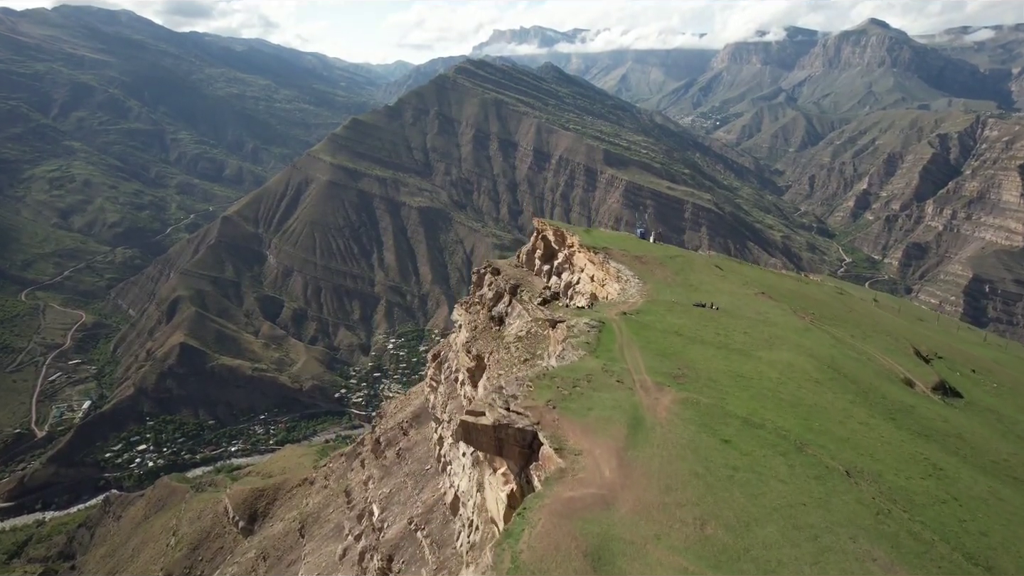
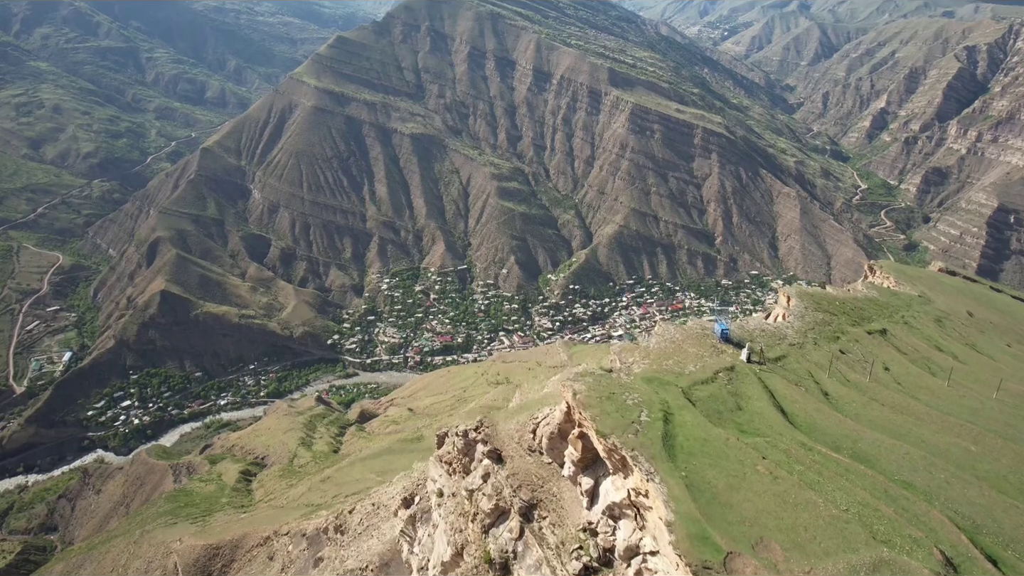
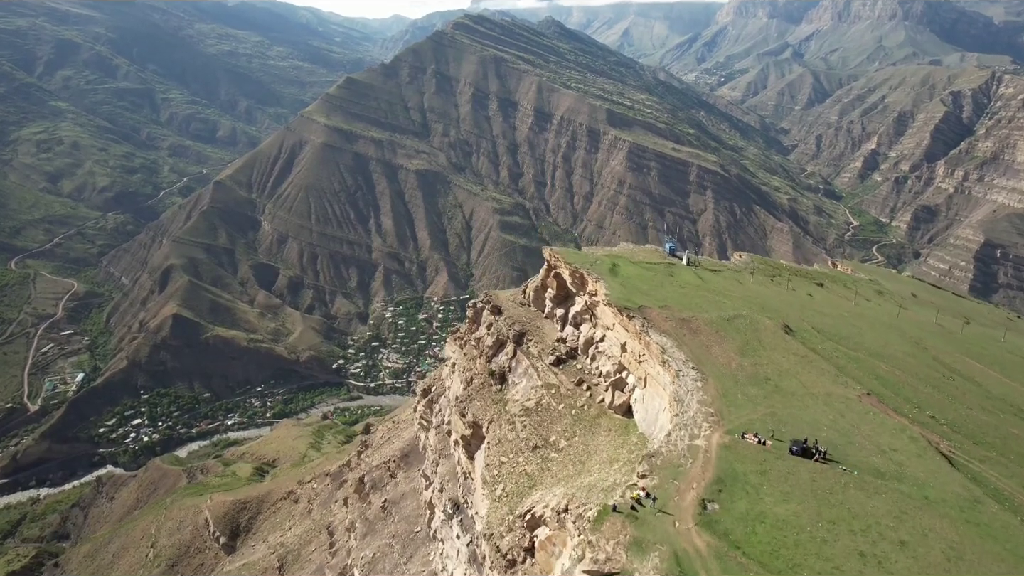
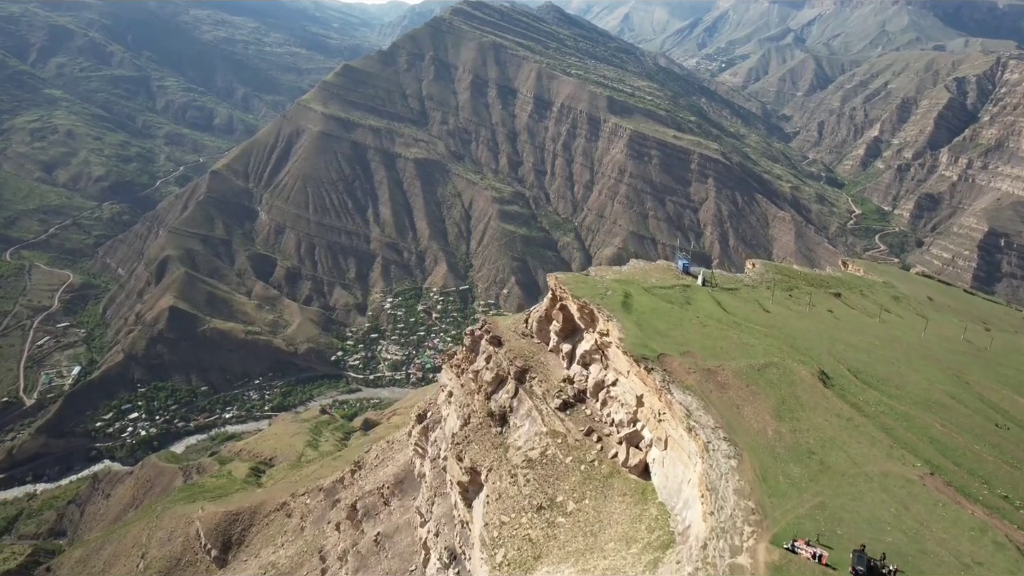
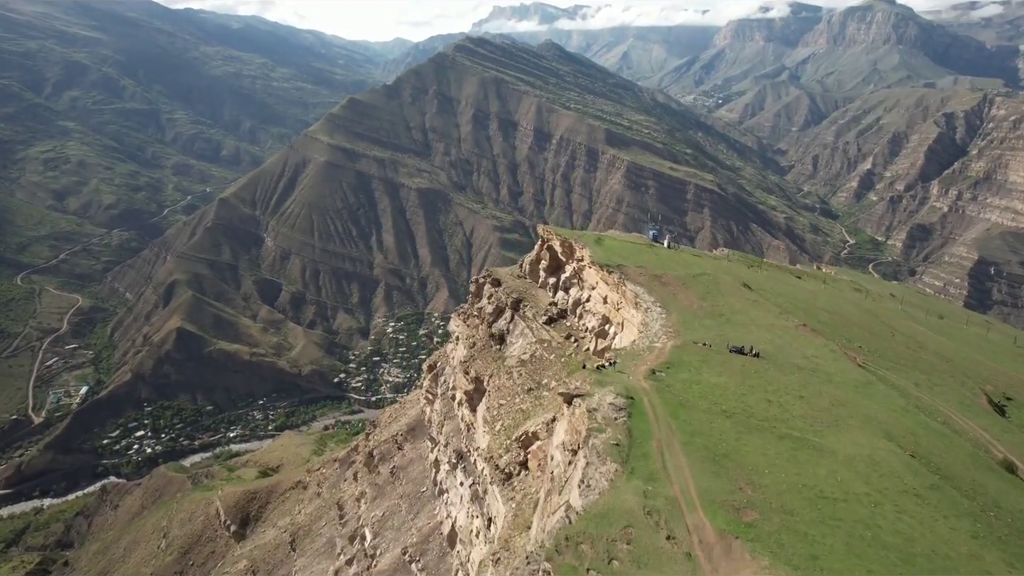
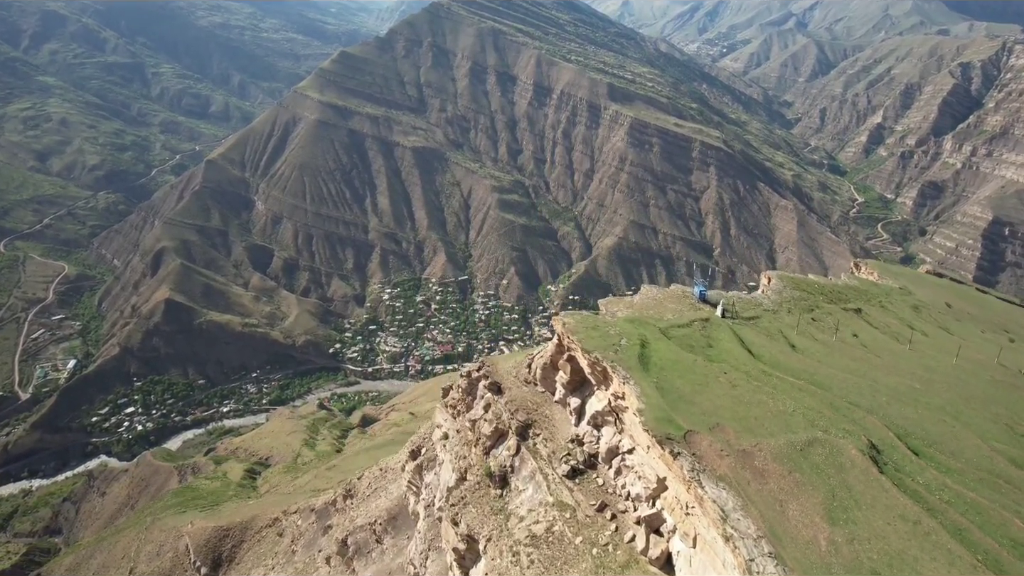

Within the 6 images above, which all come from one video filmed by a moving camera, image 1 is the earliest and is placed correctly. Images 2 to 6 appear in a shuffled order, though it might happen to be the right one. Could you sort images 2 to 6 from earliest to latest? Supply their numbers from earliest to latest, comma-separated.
5, 3, 4, 6, 2
